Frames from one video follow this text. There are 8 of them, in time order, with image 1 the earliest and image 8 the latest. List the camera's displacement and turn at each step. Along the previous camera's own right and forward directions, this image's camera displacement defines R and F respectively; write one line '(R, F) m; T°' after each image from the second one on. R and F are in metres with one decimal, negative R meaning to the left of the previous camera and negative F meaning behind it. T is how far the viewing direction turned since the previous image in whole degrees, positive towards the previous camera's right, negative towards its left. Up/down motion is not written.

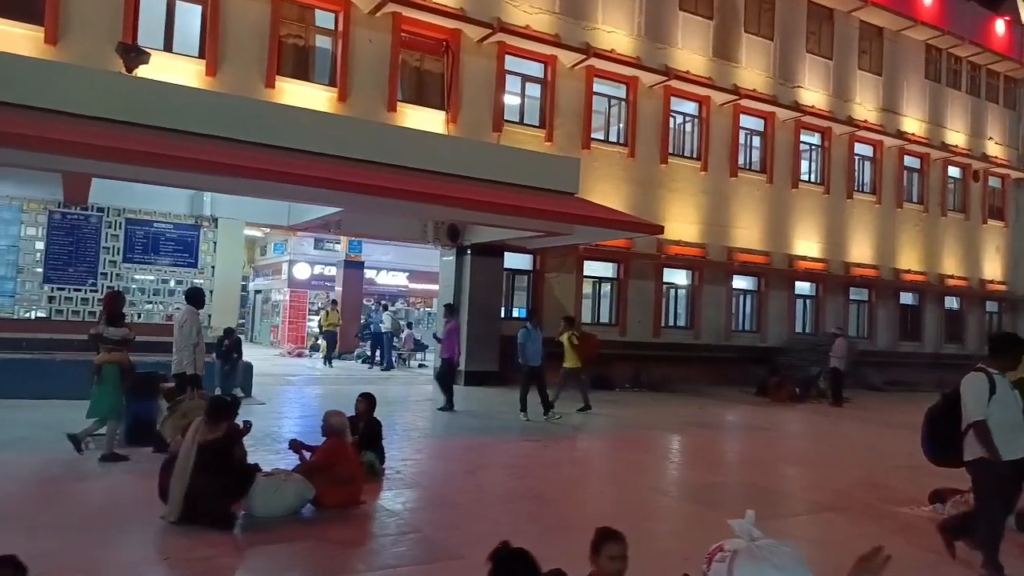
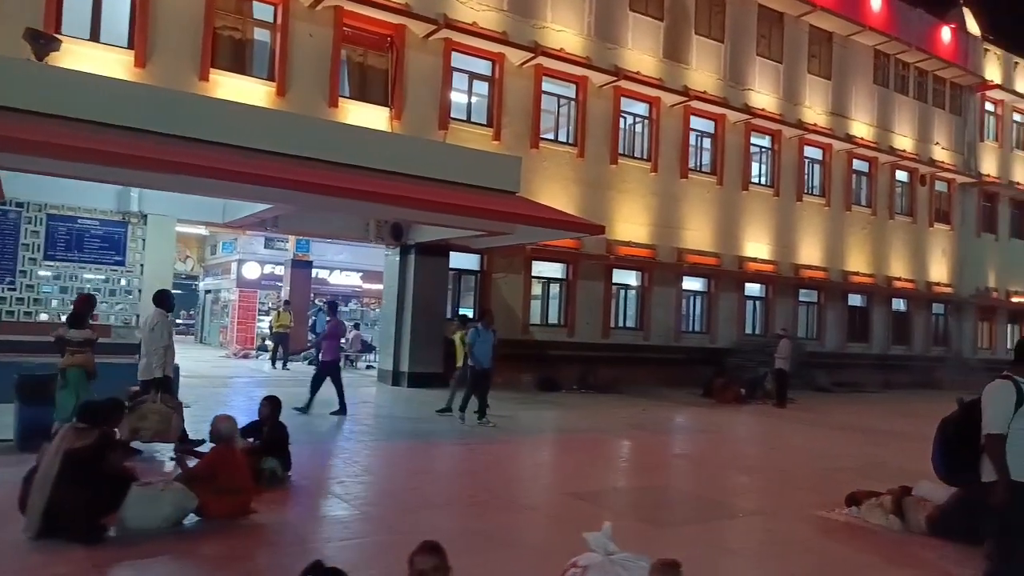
(+0.5, +0.2) m; +2°
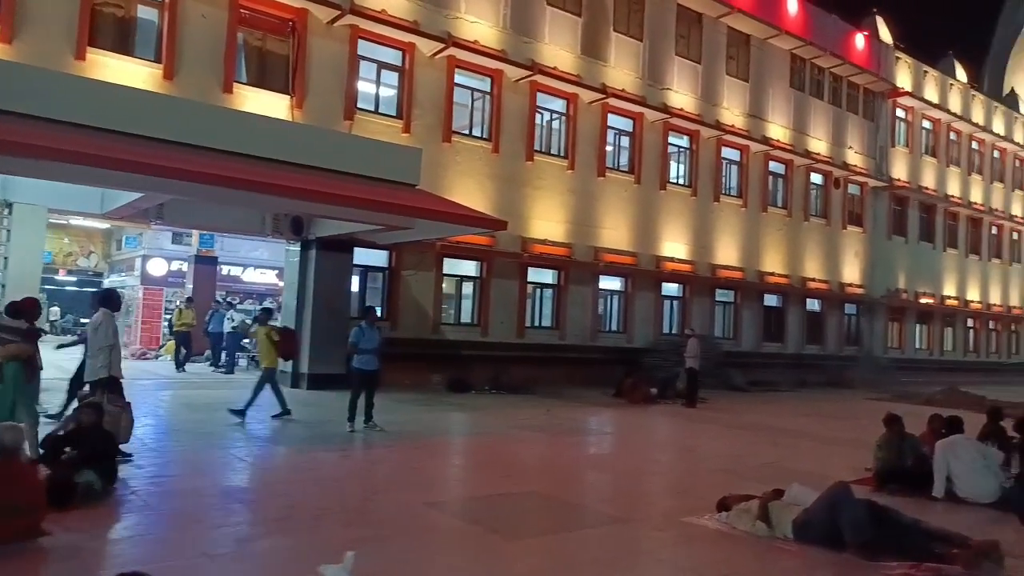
(+0.7, +0.5) m; +5°
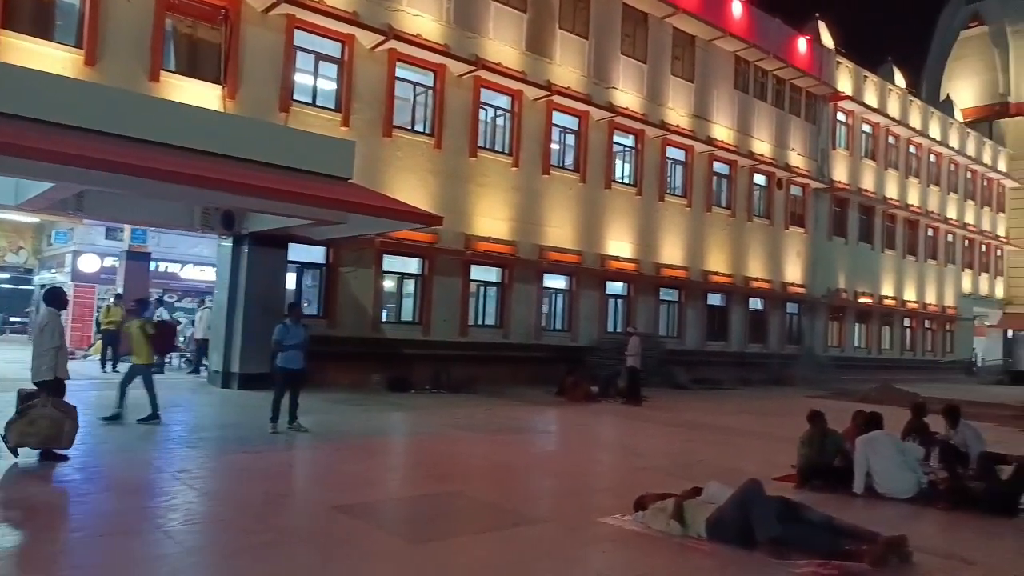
(+0.4, +0.2) m; +3°
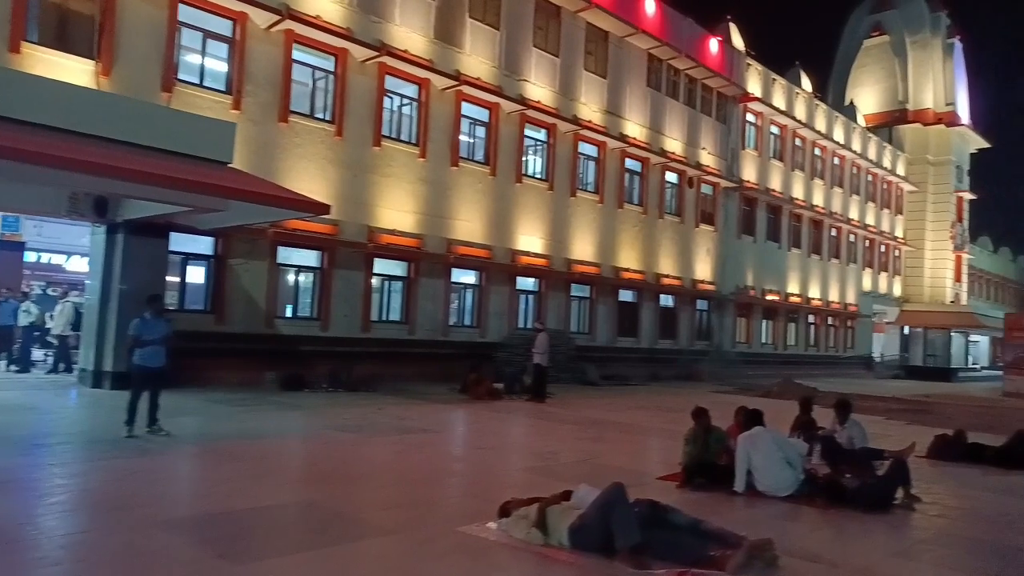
(+0.5, +0.4) m; +6°
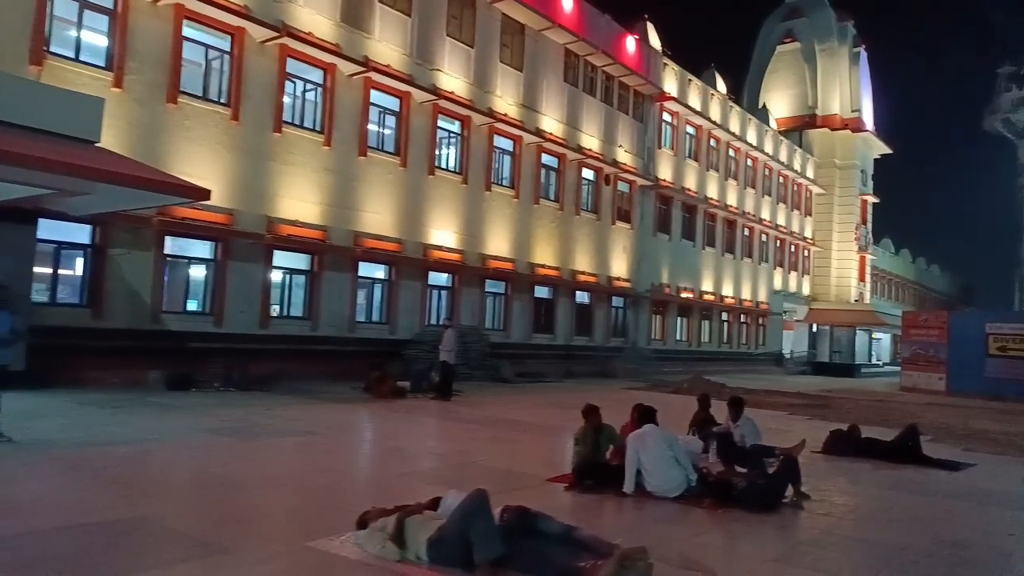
(+0.5, +0.5) m; +6°
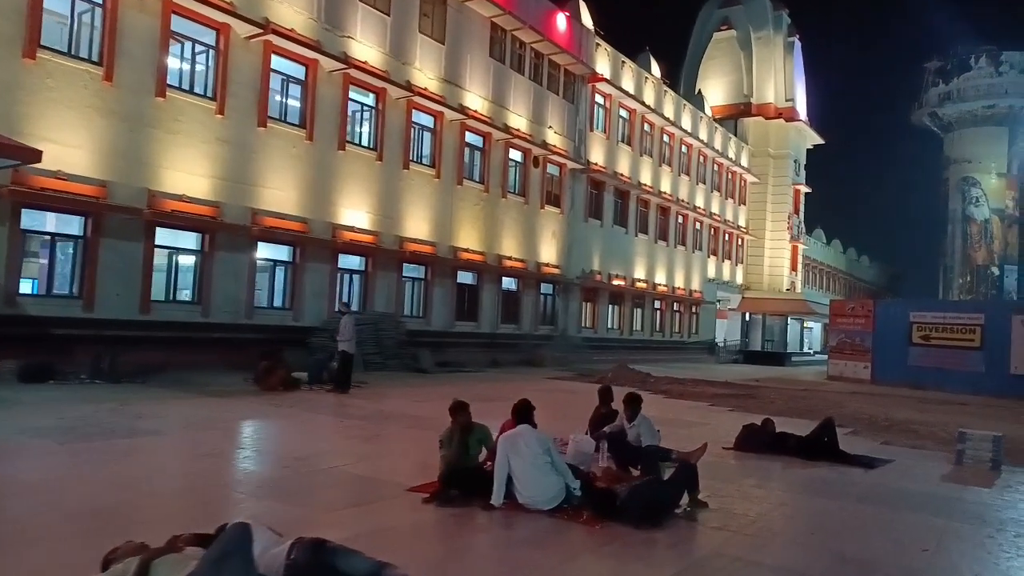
(+0.8, +1.1) m; +4°
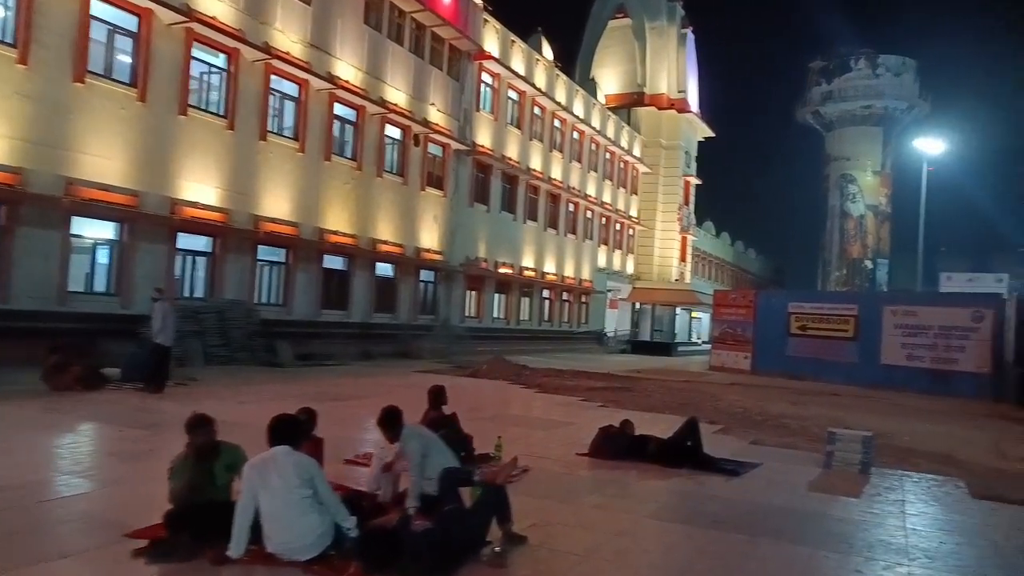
(+0.9, +1.4) m; +7°
